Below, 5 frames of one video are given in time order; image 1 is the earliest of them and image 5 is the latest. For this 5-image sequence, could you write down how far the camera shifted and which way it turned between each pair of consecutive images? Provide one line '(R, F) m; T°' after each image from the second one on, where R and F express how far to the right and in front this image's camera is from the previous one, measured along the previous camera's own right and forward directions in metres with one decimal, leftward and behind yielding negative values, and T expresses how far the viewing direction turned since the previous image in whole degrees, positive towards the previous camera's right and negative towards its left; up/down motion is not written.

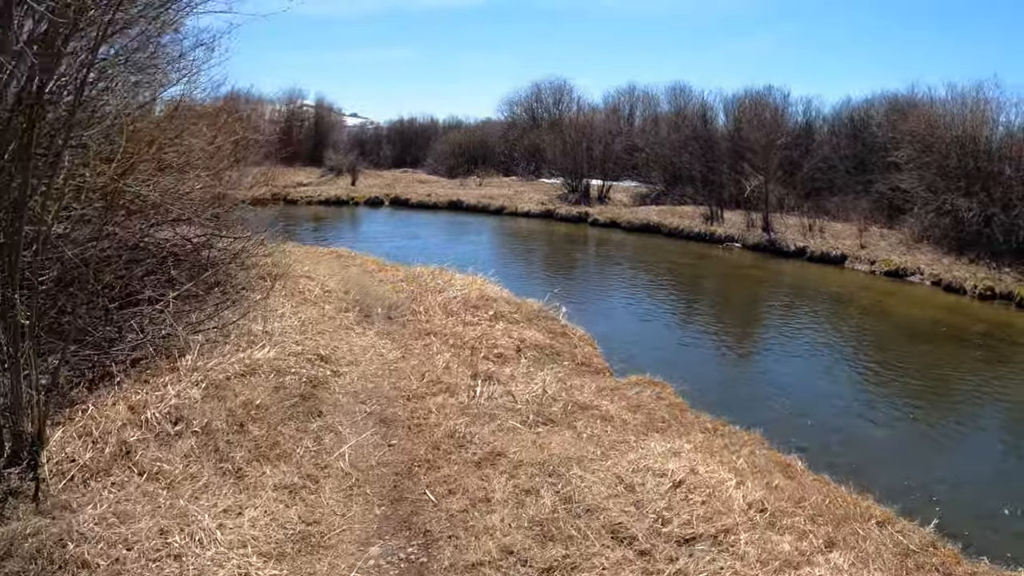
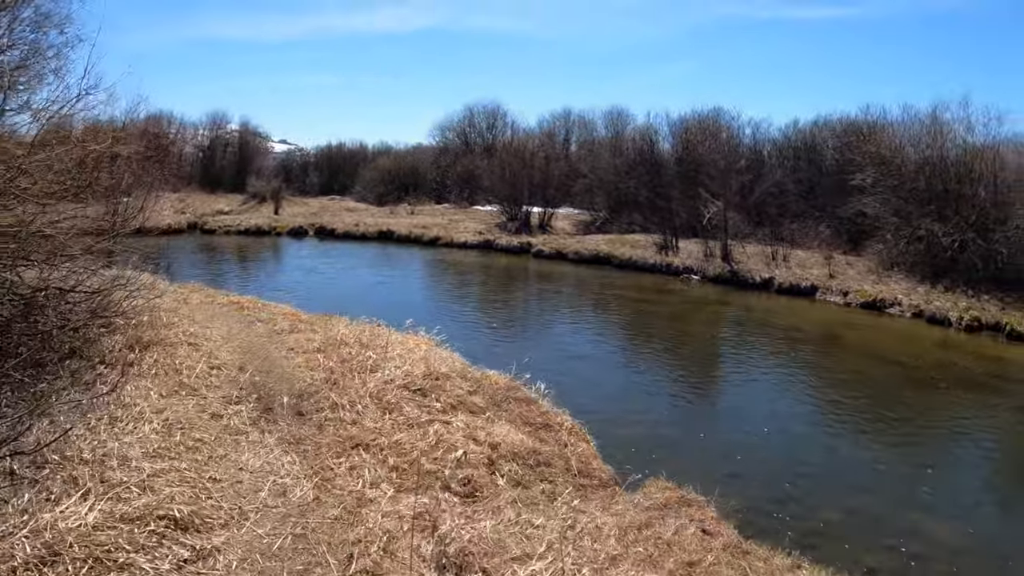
(-0.2, +2.2) m; +3°
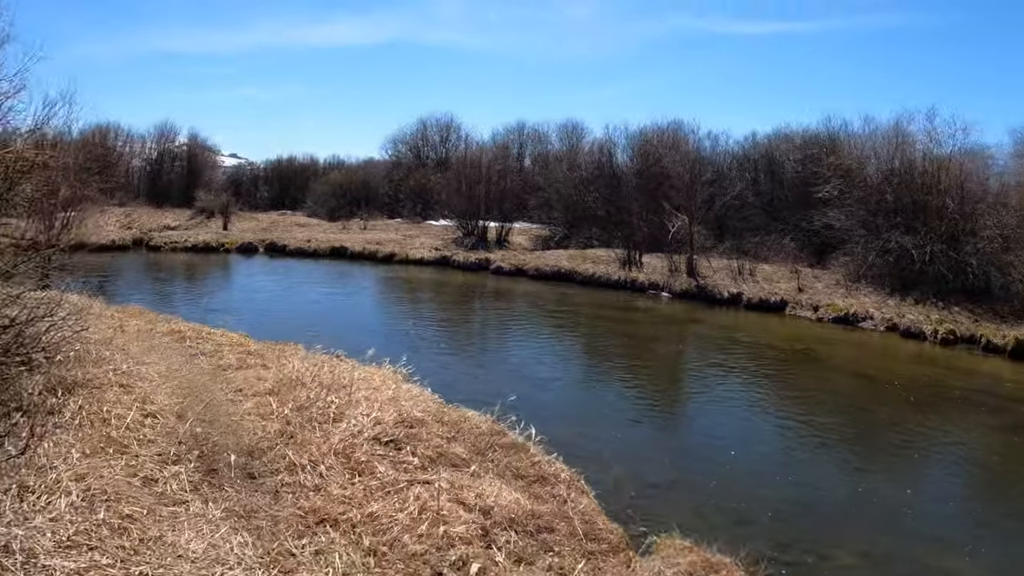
(-0.1, +0.8) m; +2°
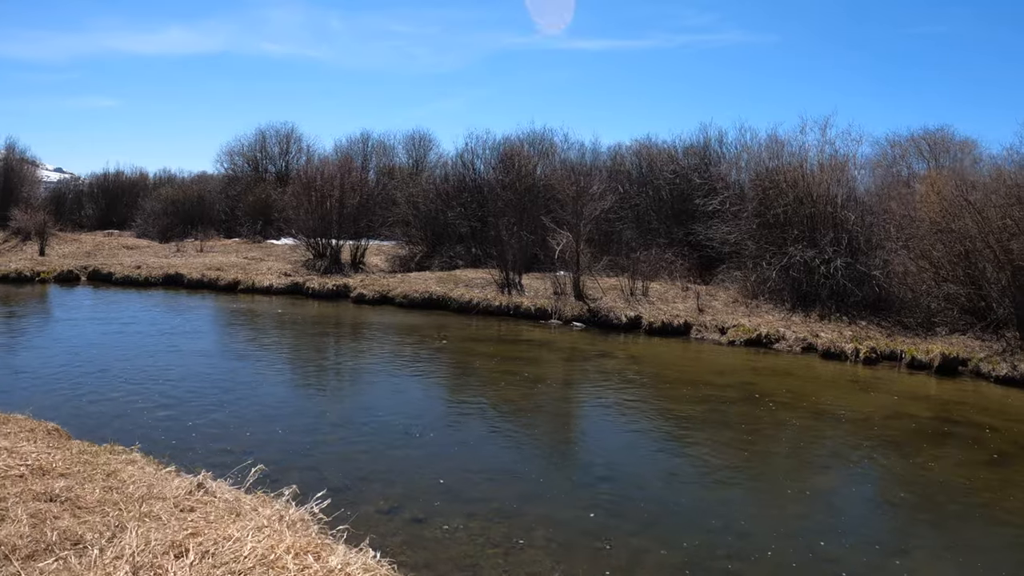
(-0.5, +2.5) m; +7°
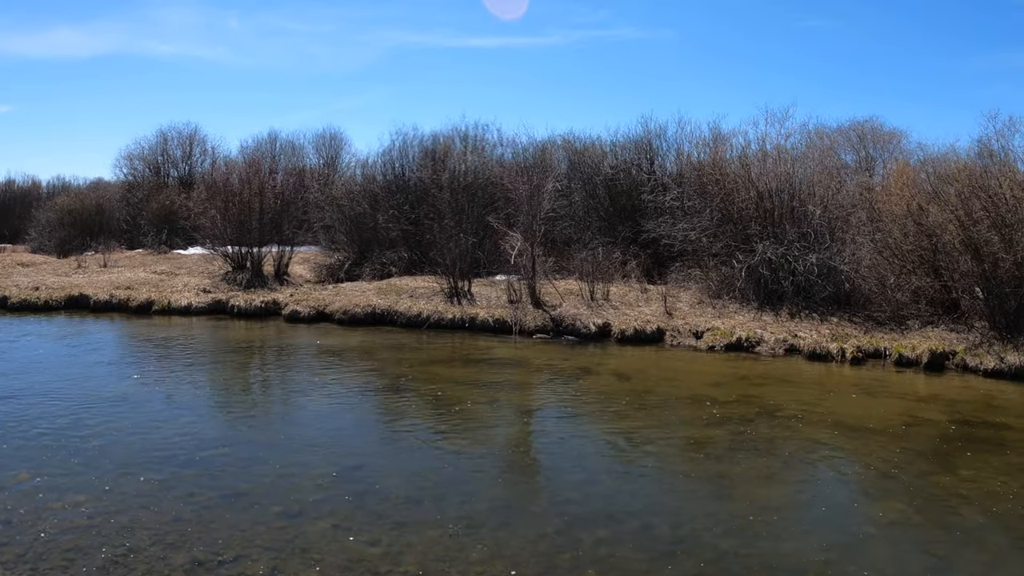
(-0.7, +1.9) m; +4°
